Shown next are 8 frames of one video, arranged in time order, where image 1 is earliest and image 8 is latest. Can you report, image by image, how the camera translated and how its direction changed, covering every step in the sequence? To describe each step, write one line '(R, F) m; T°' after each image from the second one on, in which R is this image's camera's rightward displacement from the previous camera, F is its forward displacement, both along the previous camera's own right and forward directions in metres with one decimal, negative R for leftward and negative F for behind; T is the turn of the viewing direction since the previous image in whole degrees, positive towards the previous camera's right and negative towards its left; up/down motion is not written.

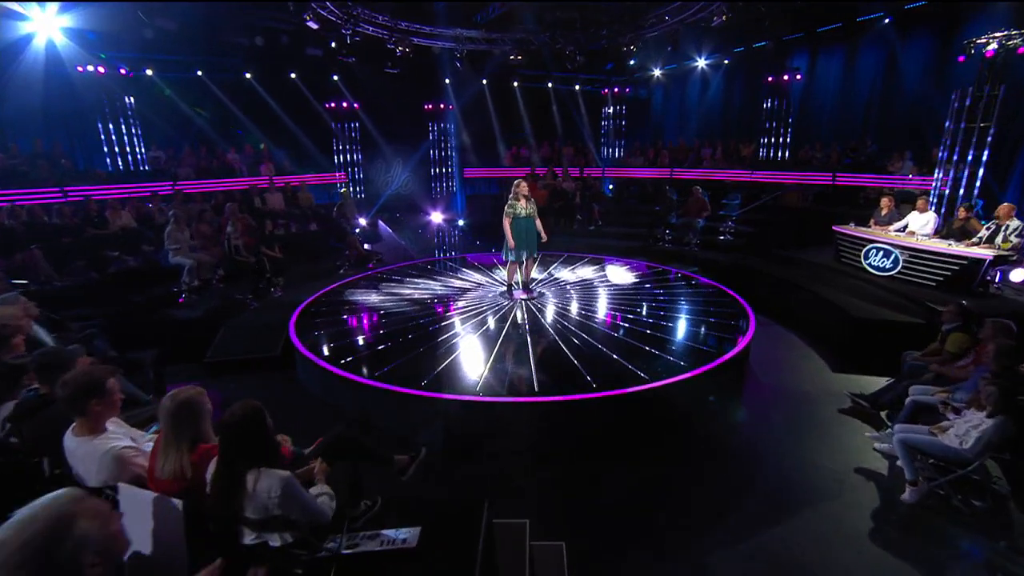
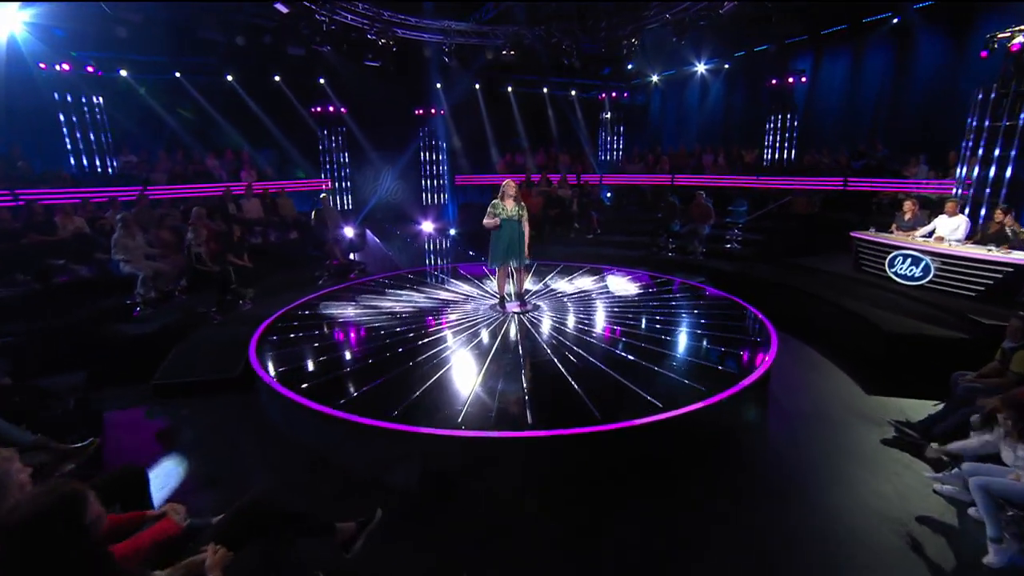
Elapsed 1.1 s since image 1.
(+0.1, +0.7) m; 0°
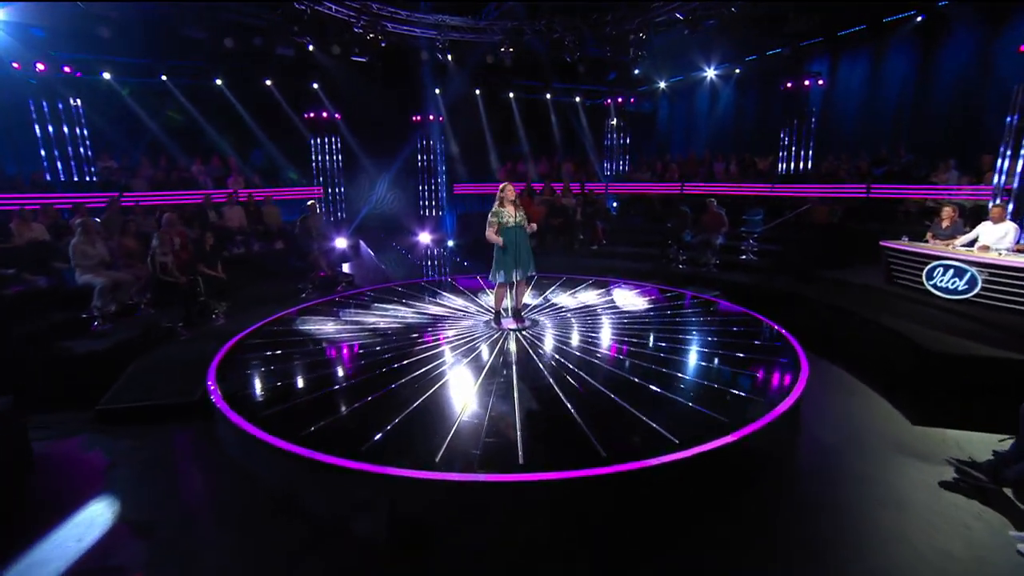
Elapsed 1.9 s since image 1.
(+0.1, +0.6) m; -1°
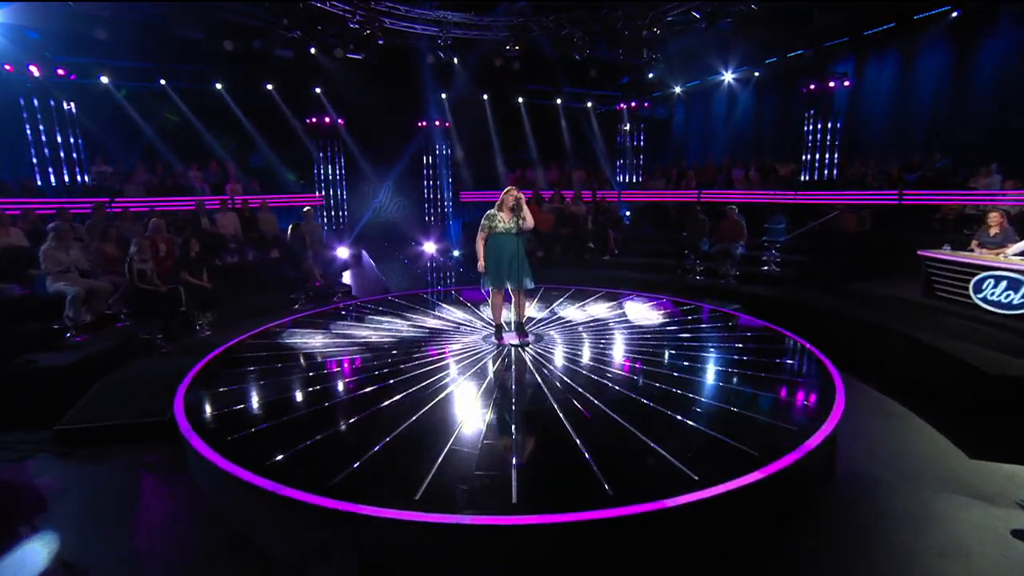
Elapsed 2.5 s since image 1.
(+0.1, +0.5) m; -2°
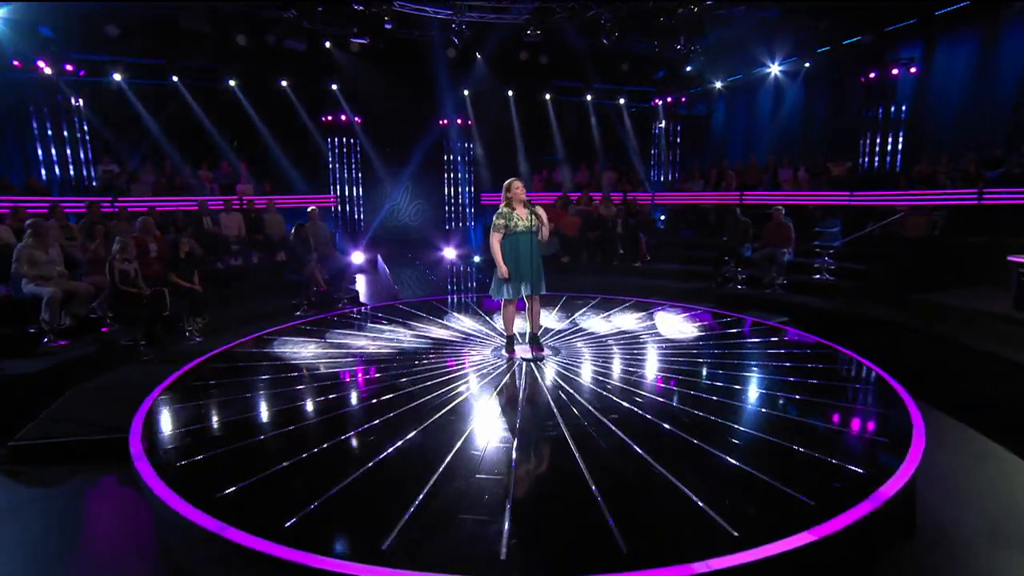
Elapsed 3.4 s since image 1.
(+0.2, +0.7) m; -4°
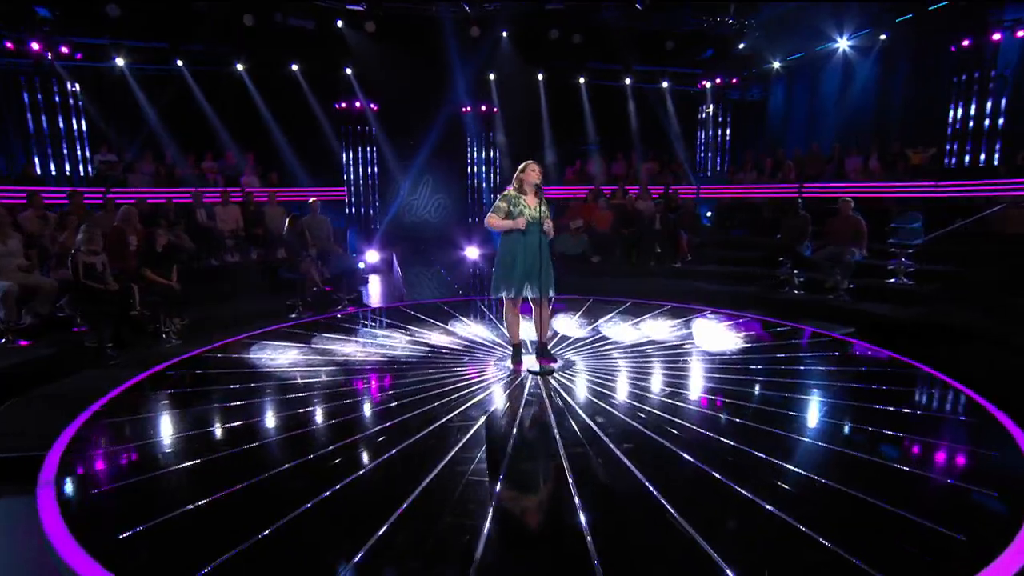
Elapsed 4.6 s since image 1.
(+0.4, +0.9) m; -5°
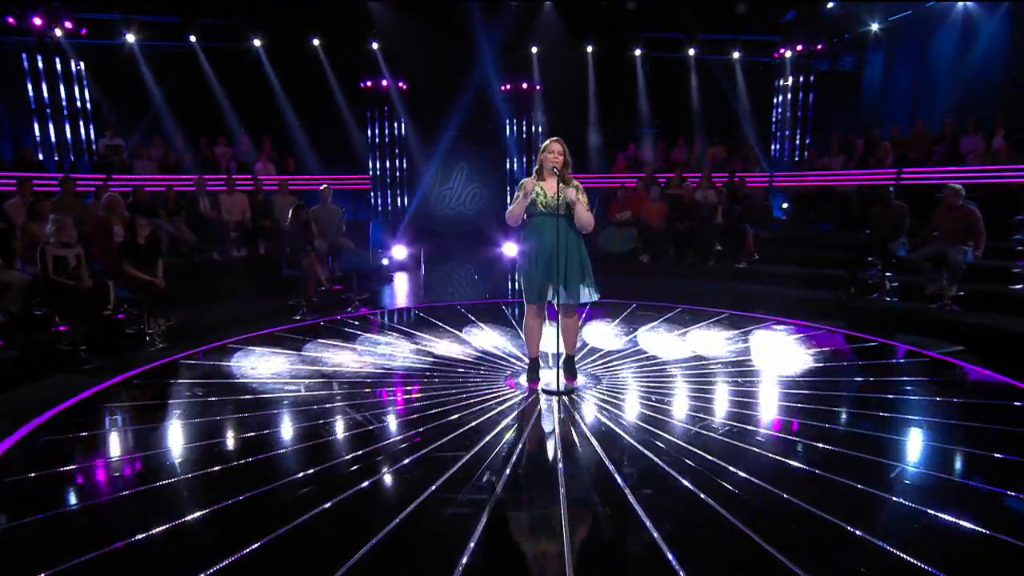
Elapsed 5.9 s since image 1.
(+0.3, +0.9) m; -6°
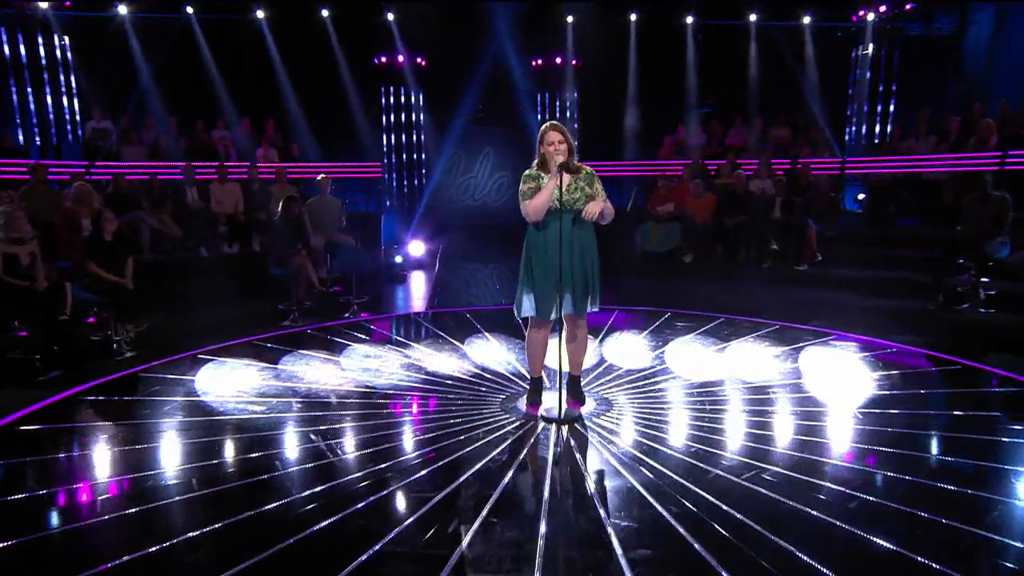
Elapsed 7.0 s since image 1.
(+0.3, +0.8) m; -5°
